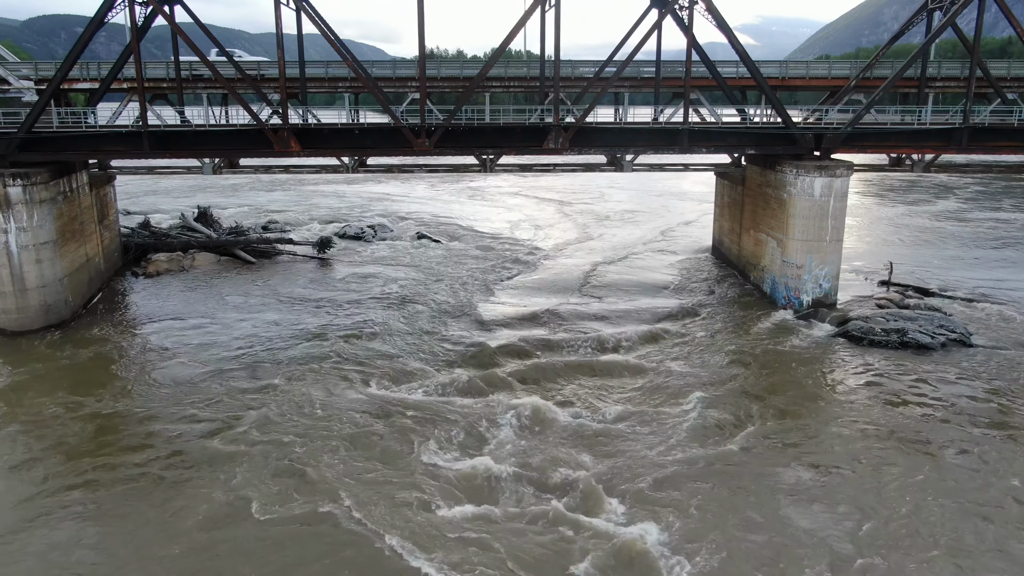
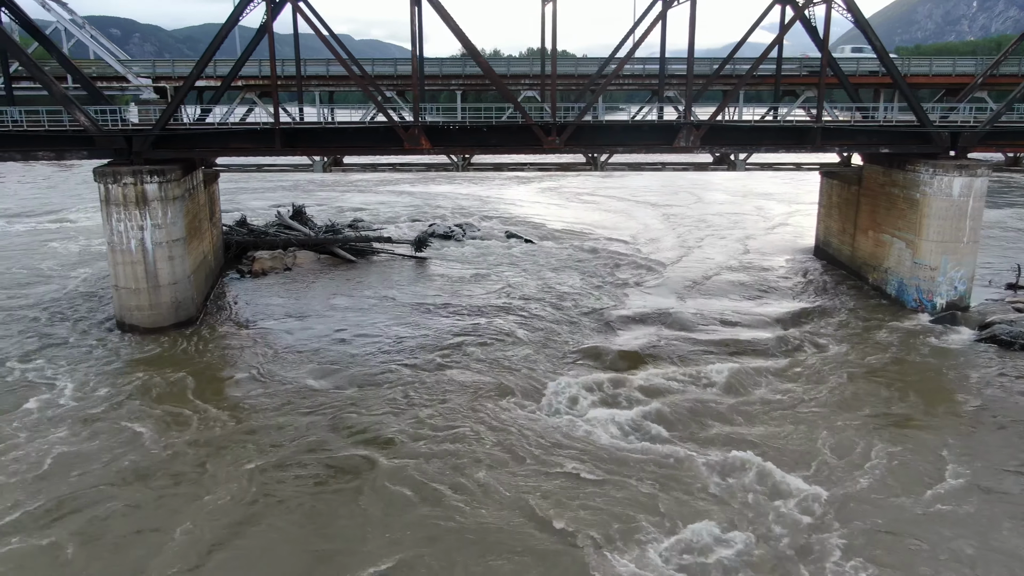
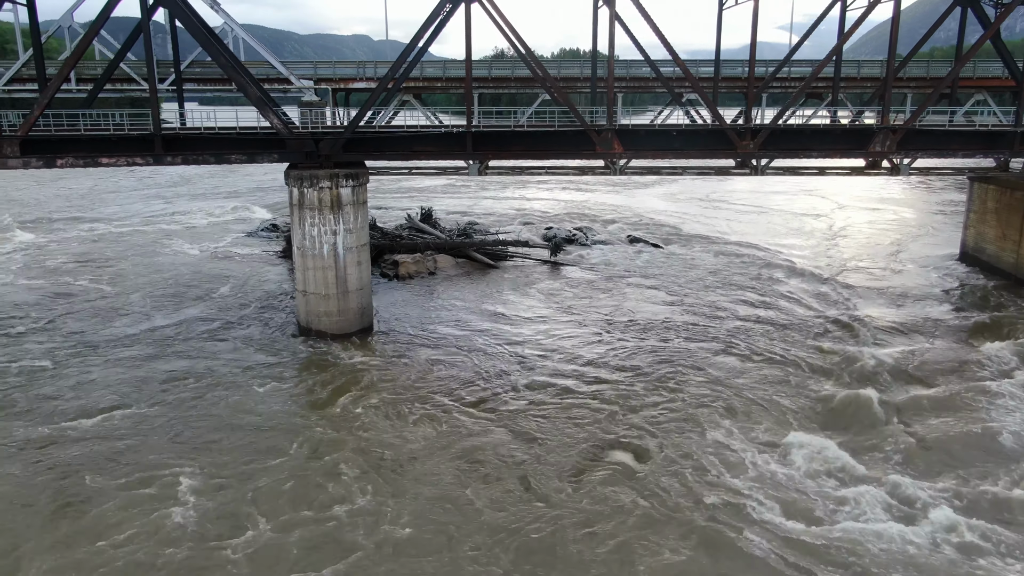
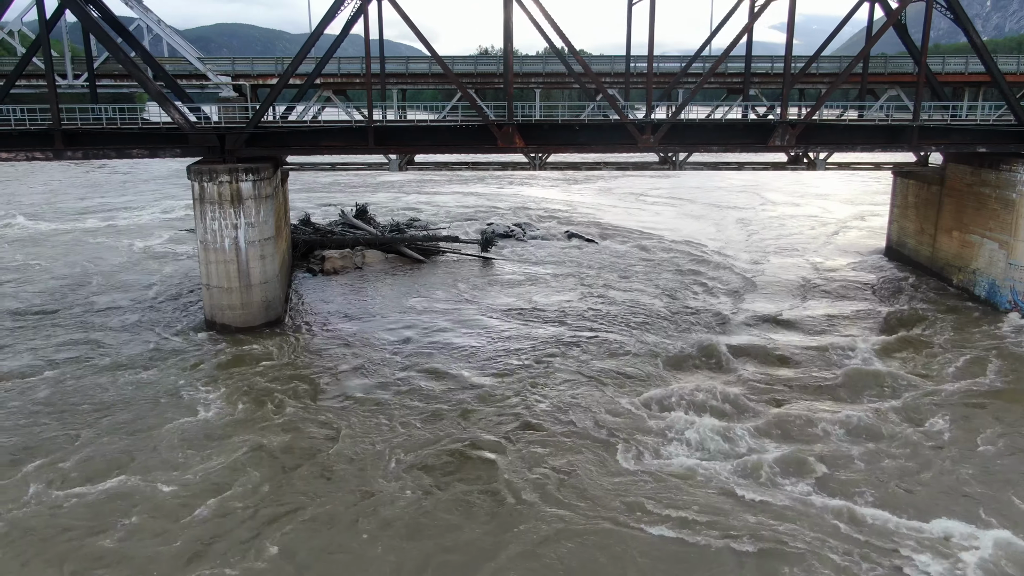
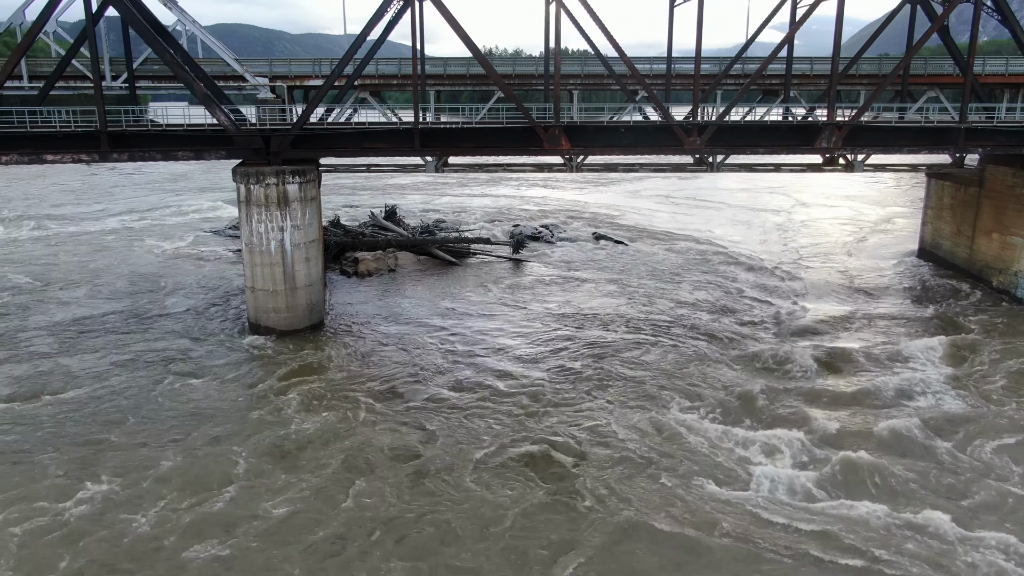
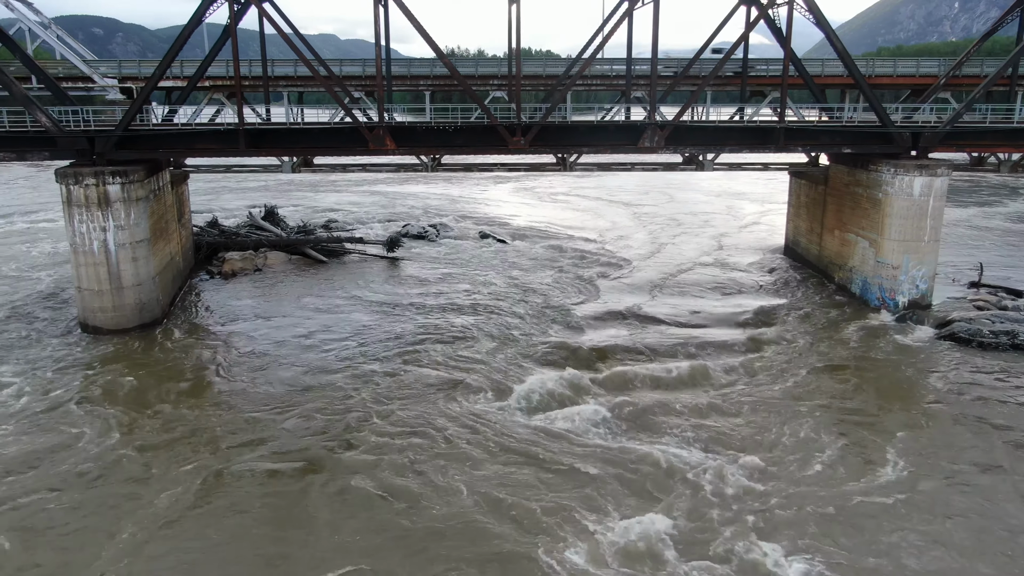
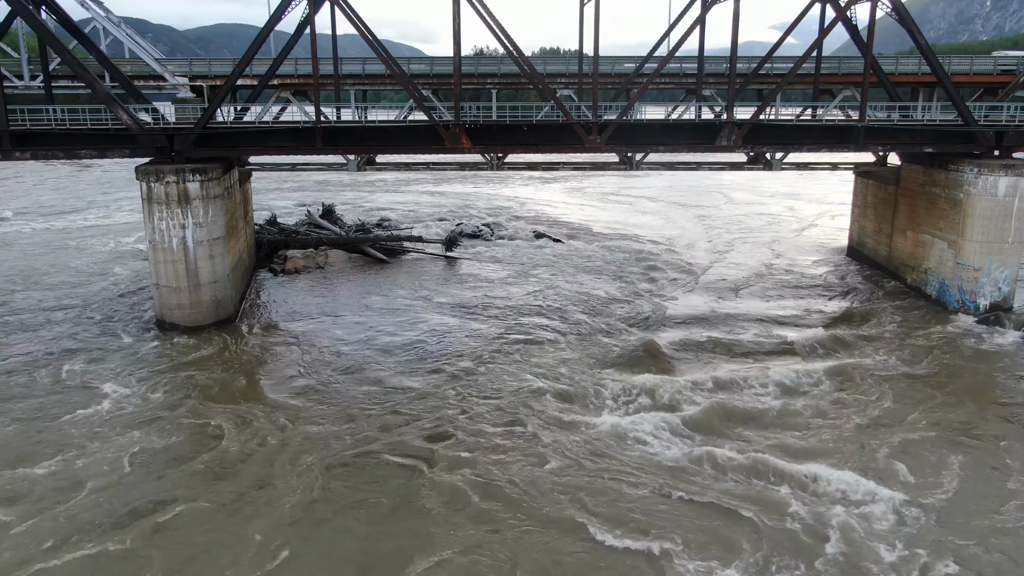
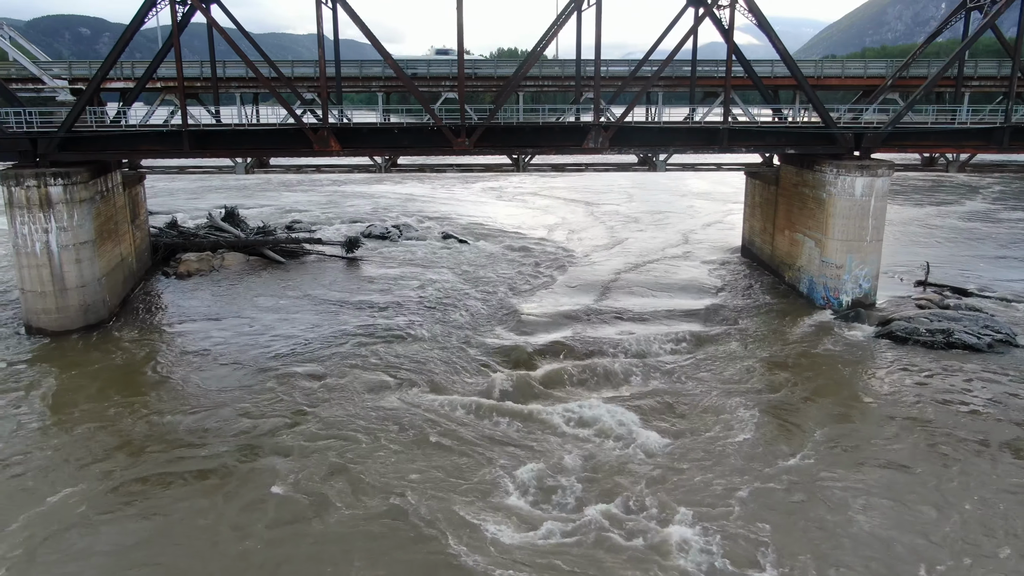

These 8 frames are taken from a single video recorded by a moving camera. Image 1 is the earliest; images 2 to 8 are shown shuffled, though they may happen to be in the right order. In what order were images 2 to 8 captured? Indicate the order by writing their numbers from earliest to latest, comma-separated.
8, 6, 2, 7, 4, 5, 3
